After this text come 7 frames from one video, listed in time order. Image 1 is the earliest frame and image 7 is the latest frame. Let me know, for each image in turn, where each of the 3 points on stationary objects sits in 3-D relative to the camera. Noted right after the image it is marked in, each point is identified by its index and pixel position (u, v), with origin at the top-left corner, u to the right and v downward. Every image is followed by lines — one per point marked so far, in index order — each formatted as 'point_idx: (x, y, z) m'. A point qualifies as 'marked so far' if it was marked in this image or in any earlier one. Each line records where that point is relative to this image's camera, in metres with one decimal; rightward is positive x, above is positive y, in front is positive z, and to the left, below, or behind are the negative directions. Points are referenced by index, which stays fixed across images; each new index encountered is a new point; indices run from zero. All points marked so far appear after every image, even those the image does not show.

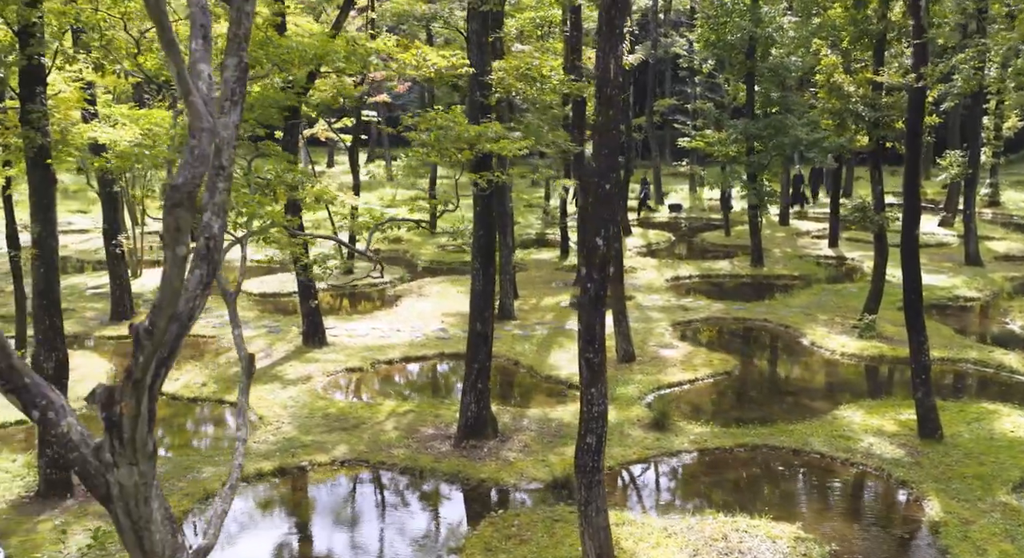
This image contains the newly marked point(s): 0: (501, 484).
0: (-0.1, -2.8, +13.5) m
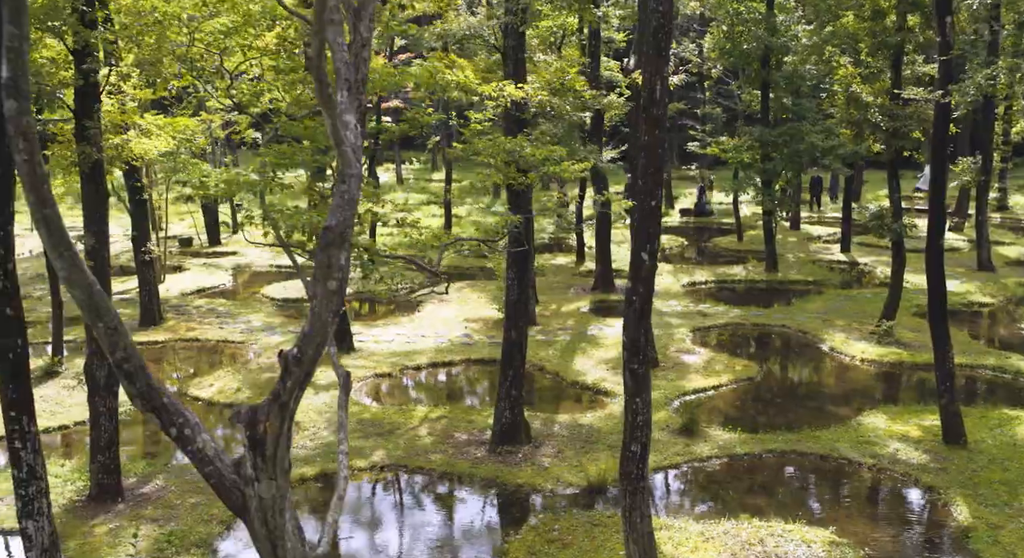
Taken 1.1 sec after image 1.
0: (+0.4, -3.0, +13.8) m
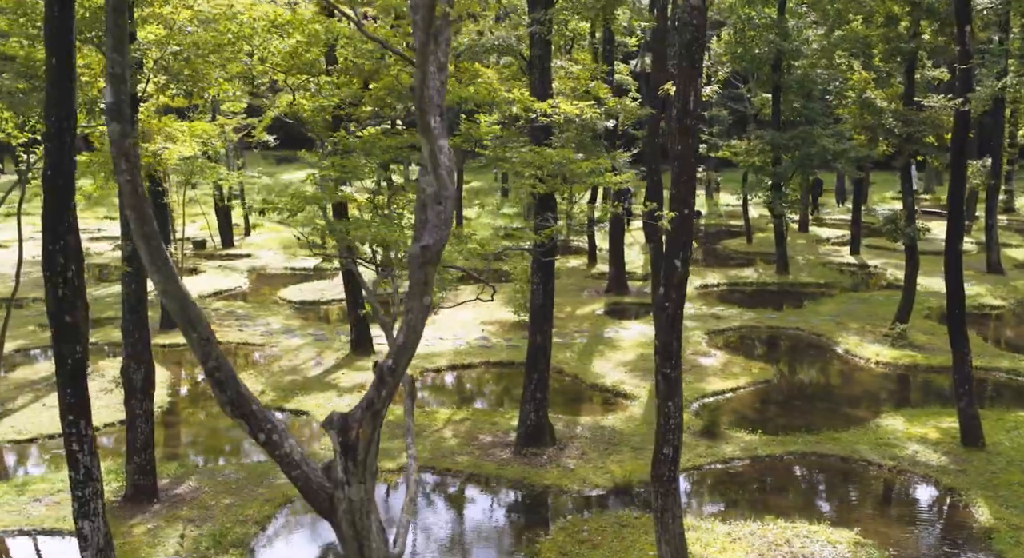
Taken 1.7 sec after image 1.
0: (+0.8, -3.1, +14.1) m
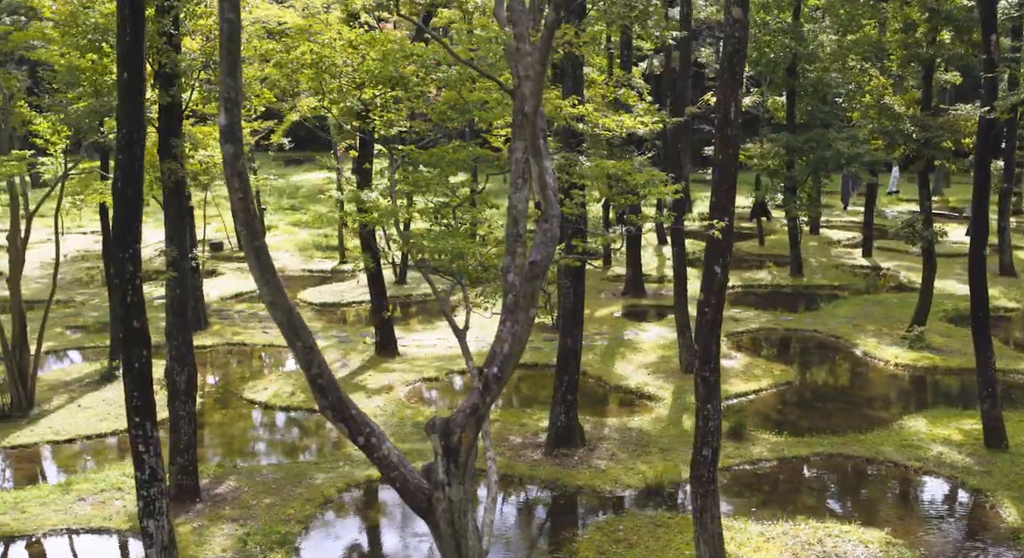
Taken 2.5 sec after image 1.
0: (+1.3, -3.1, +14.3) m
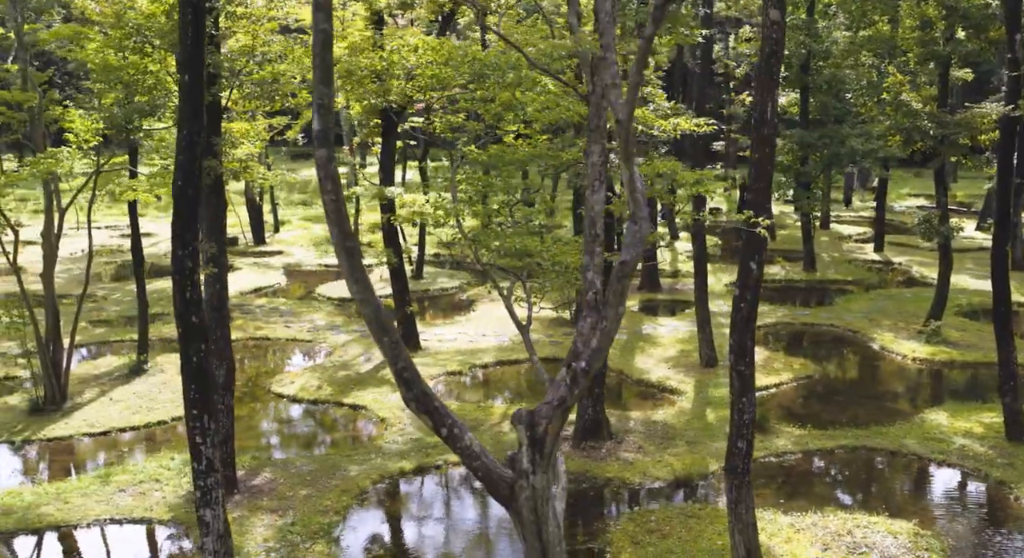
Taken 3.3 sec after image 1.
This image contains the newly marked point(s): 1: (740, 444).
0: (+1.7, -3.1, +14.6) m
1: (+2.7, -1.9, +11.3) m
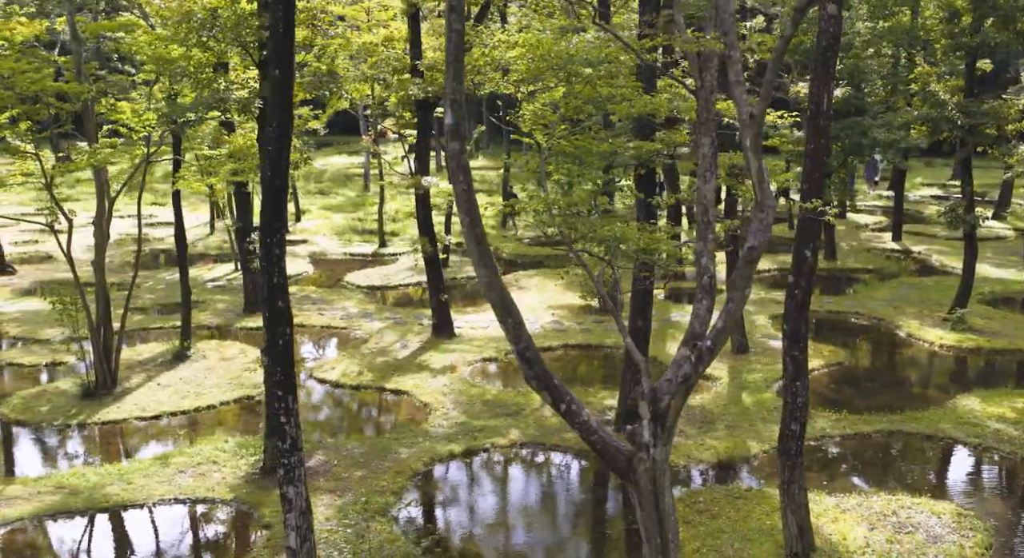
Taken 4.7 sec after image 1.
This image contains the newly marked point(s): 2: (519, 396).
0: (+2.5, -2.9, +15.0) m
1: (+3.4, -1.8, +11.7) m
2: (+0.1, -2.2, +18.3) m
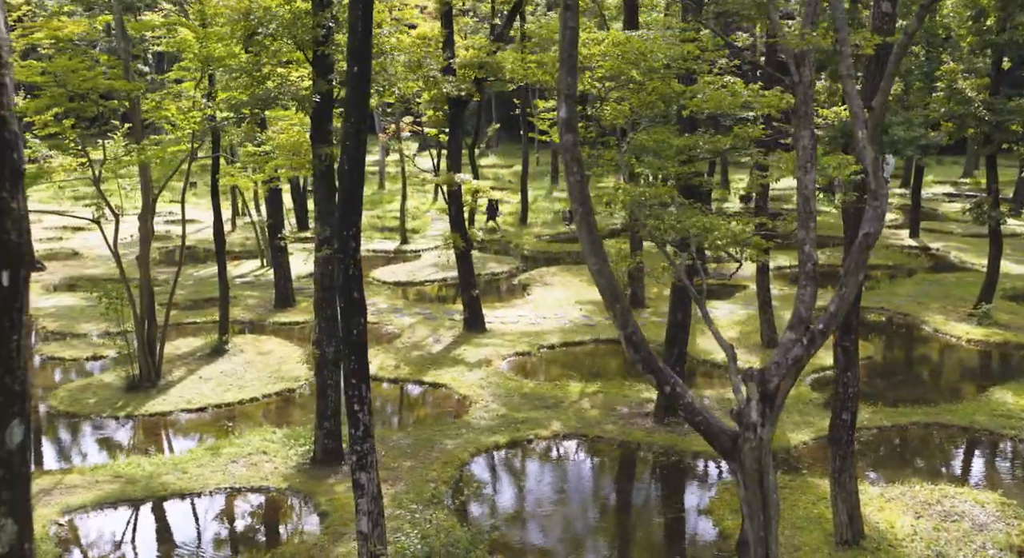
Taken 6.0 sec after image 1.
0: (+3.2, -2.8, +15.2) m
1: (+4.1, -1.7, +11.9) m
2: (+0.8, -2.1, +18.5) m
